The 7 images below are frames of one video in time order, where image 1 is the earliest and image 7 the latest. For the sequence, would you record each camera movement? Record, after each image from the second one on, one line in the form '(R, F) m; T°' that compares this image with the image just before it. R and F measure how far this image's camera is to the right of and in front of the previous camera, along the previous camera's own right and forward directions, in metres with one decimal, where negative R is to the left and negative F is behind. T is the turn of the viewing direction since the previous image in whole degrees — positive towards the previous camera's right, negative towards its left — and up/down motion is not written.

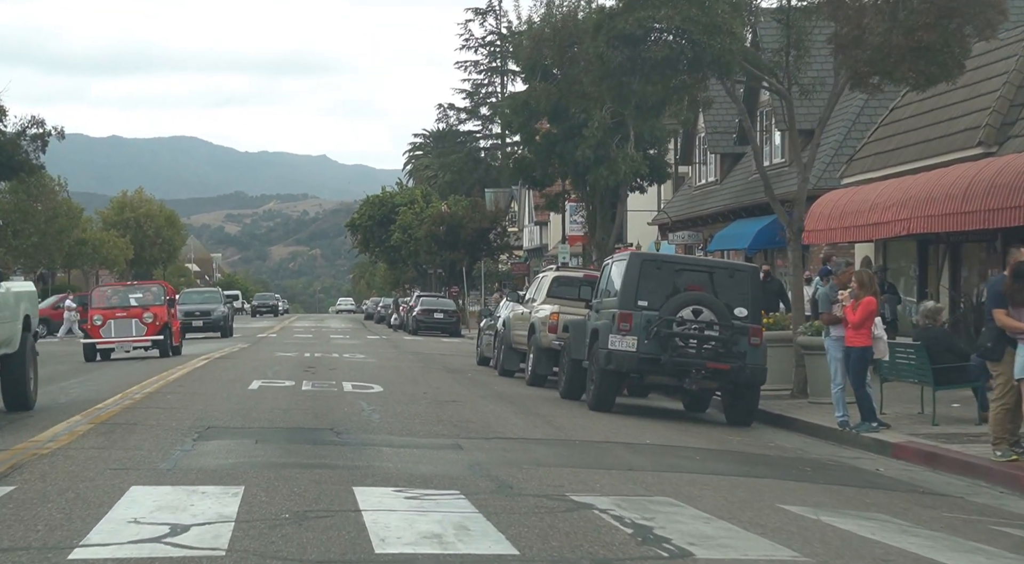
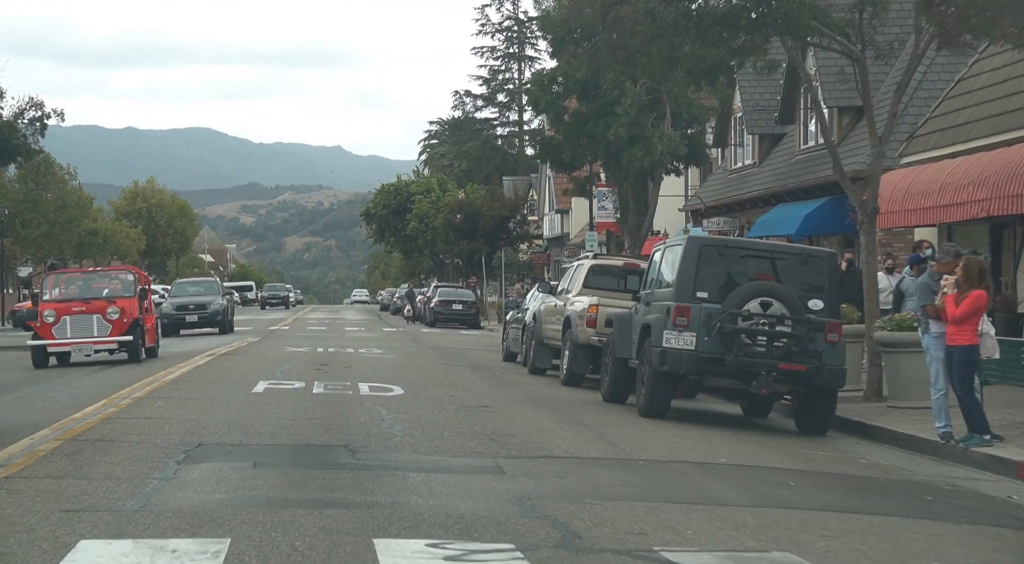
(-0.3, +2.0) m; -1°
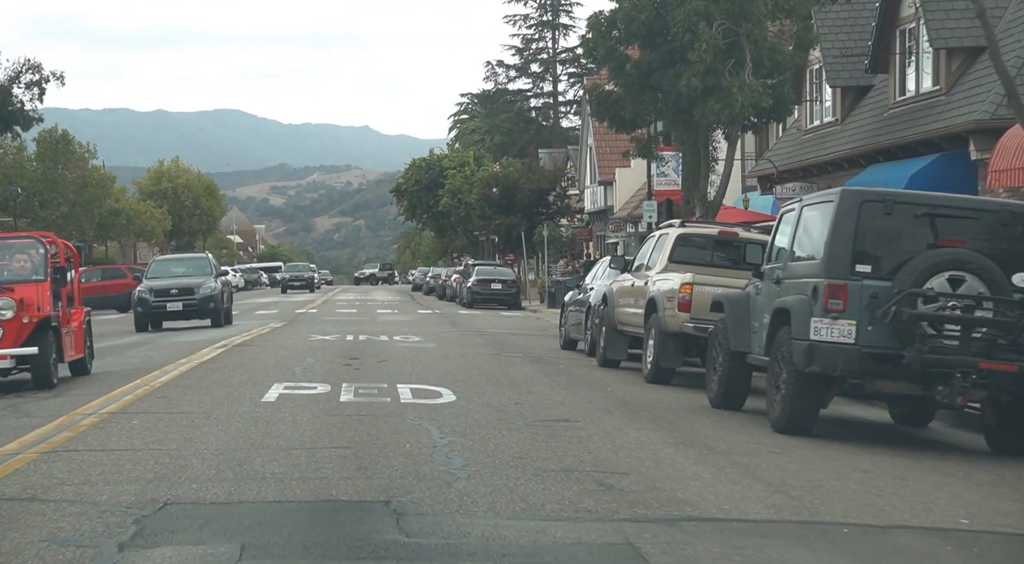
(-0.5, +3.5) m; -1°
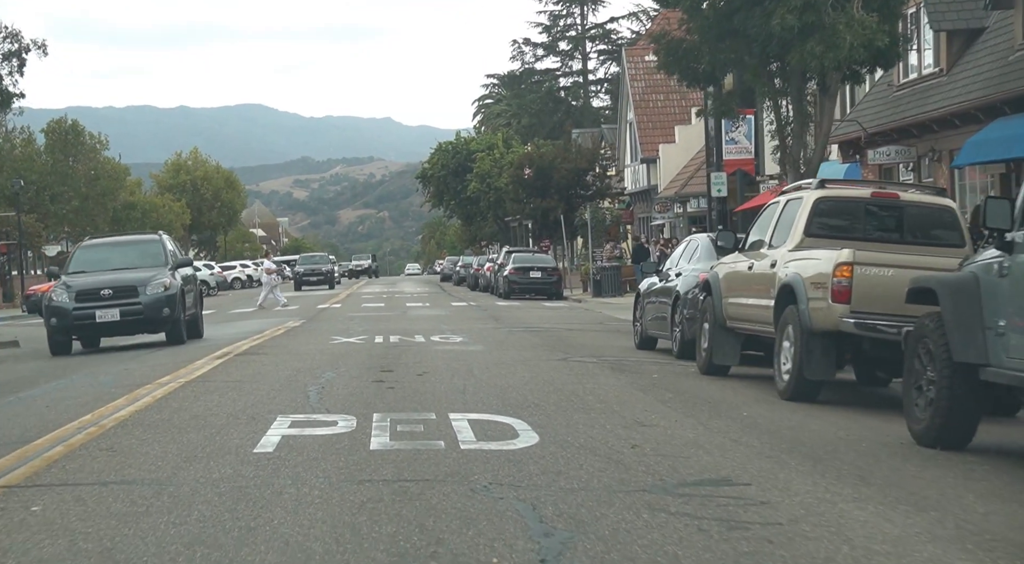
(-0.6, +3.9) m; -1°
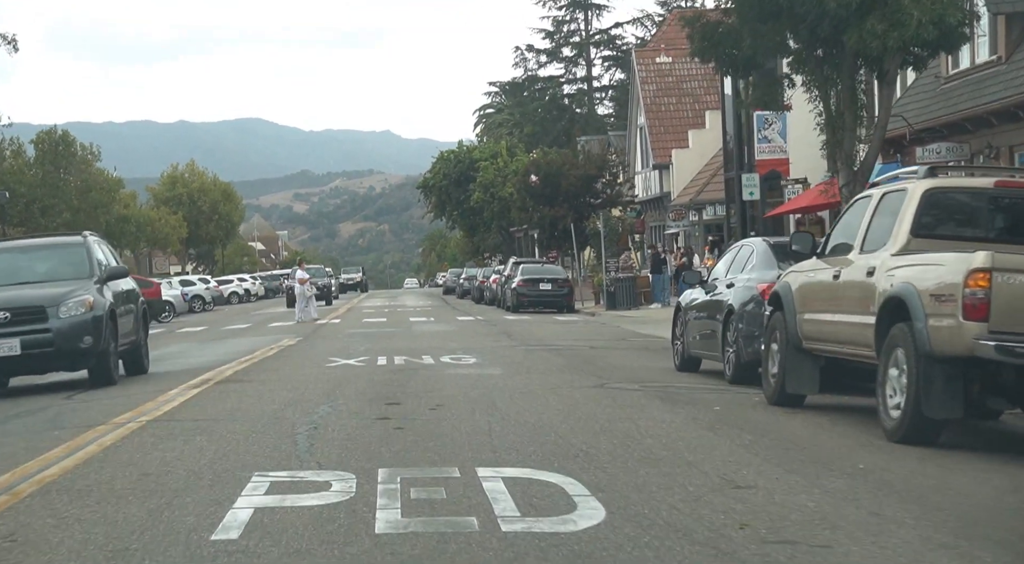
(-0.3, +2.3) m; 0°
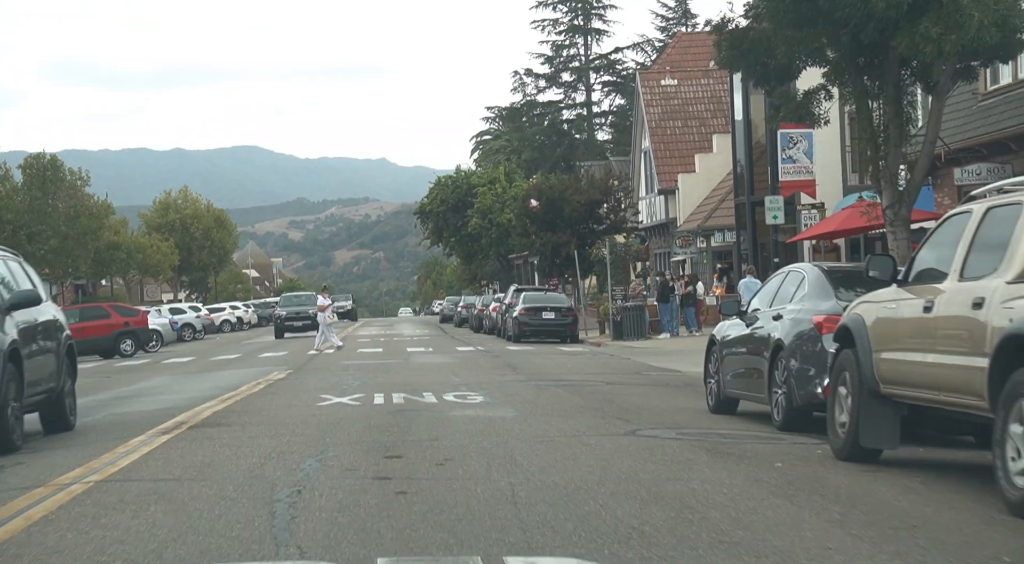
(-0.2, +1.7) m; 0°
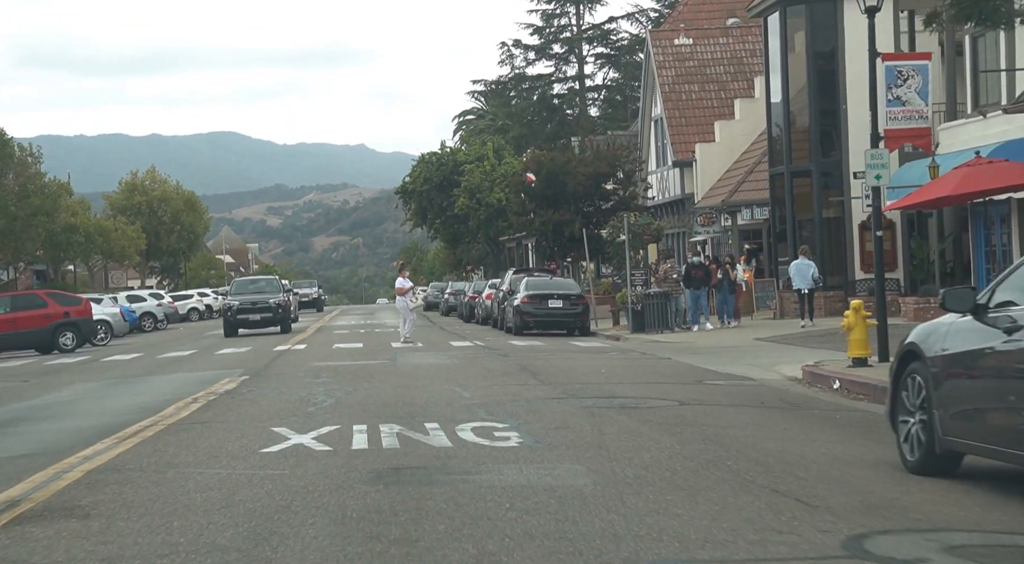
(-0.7, +5.7) m; +1°
